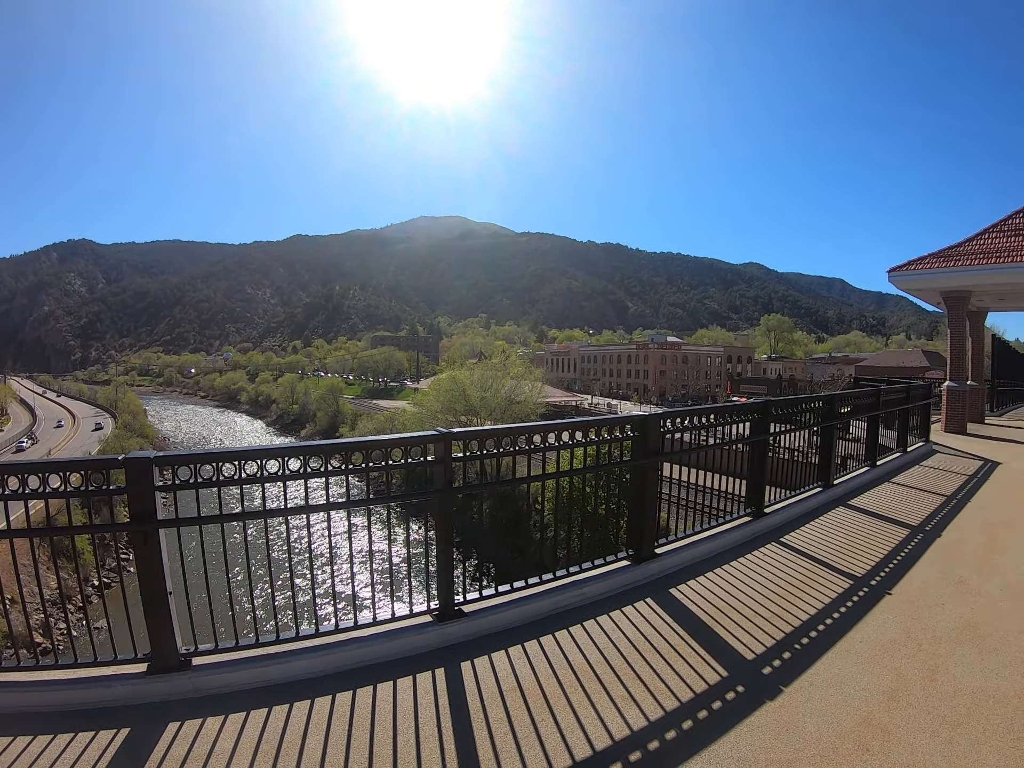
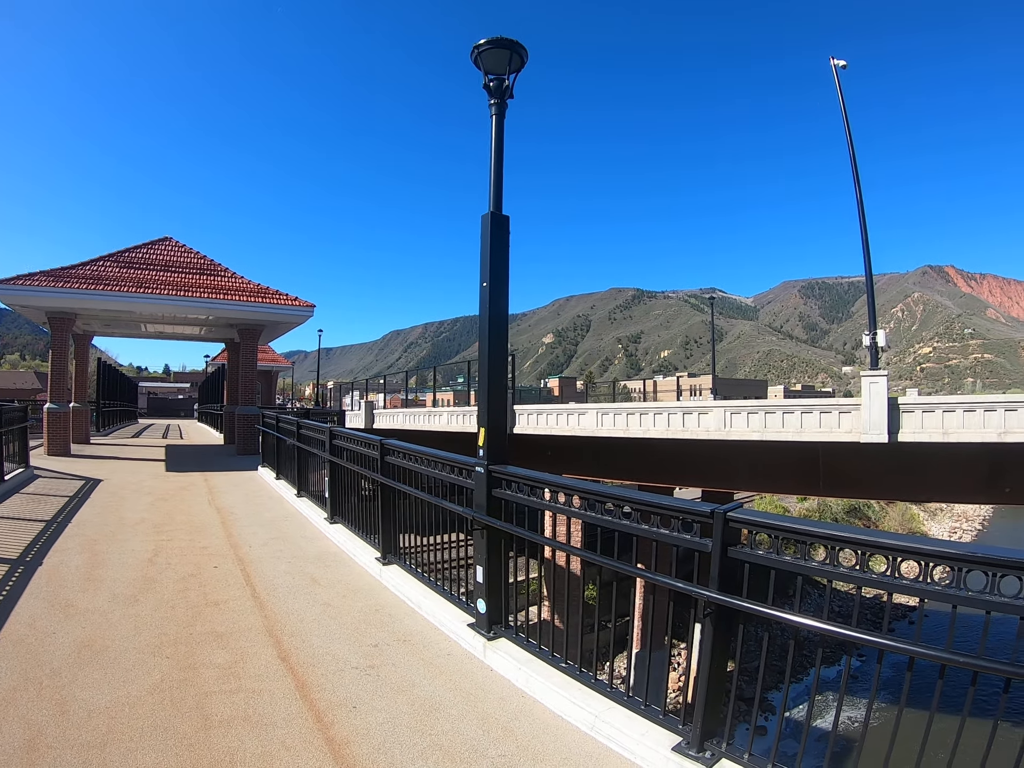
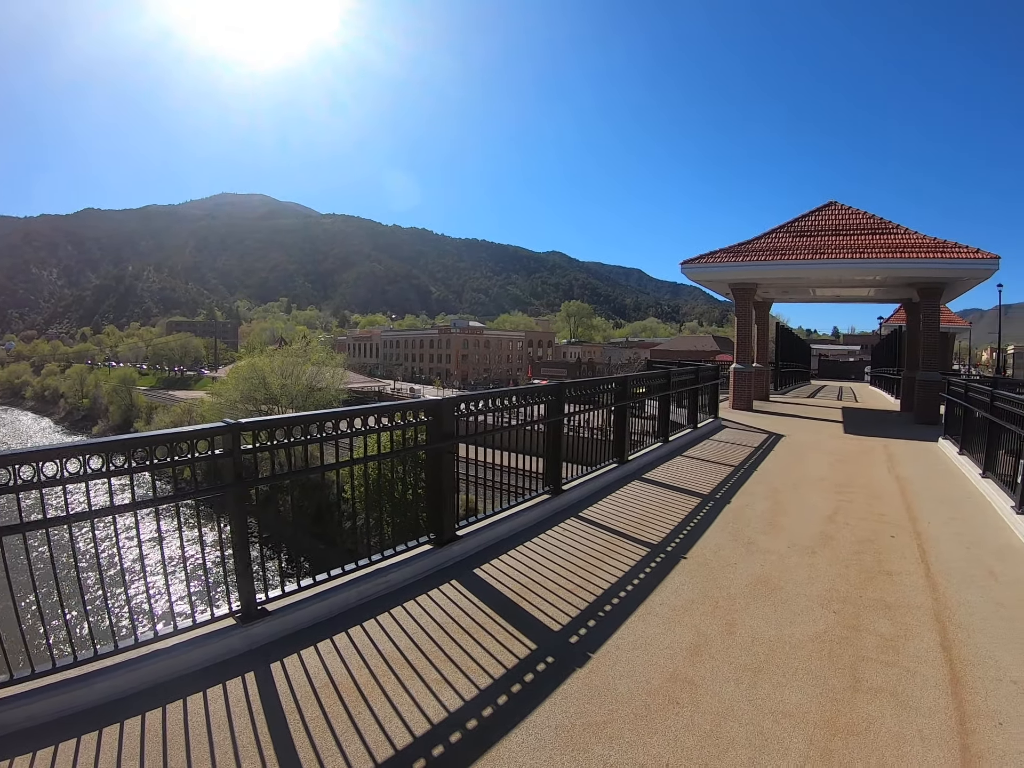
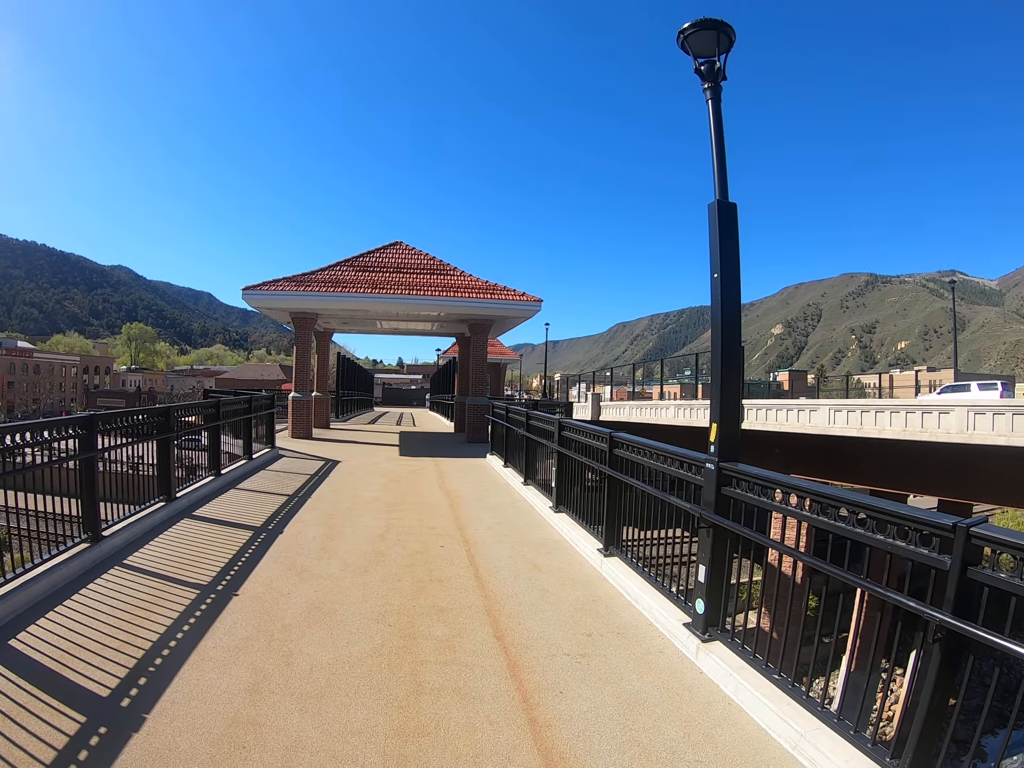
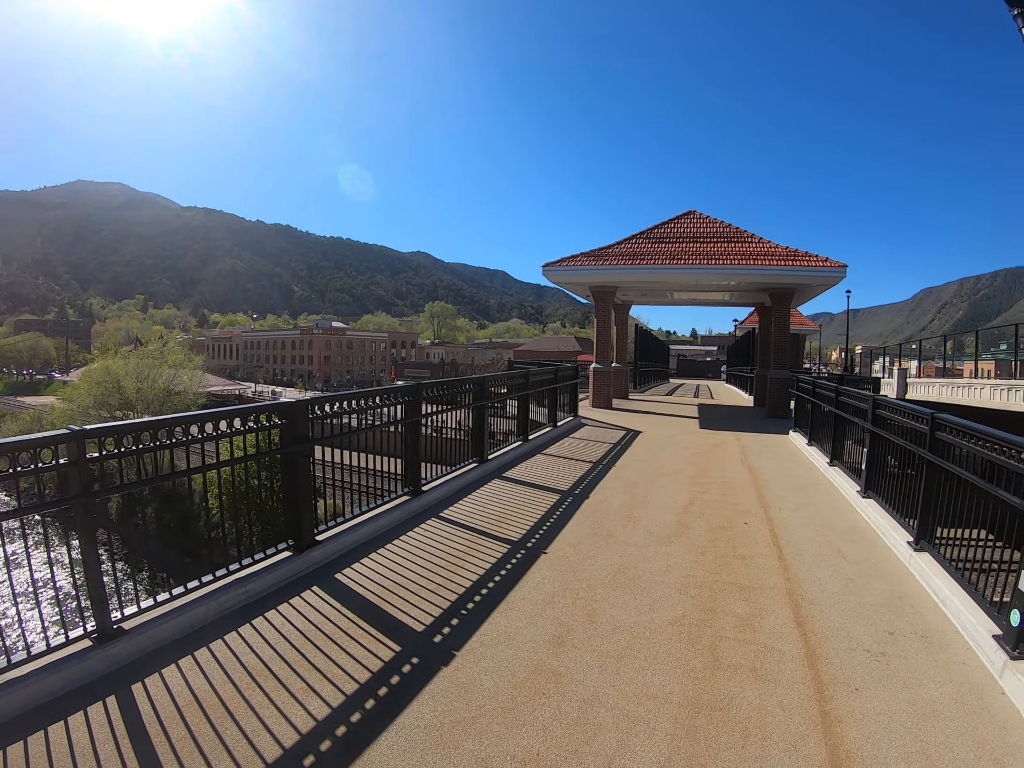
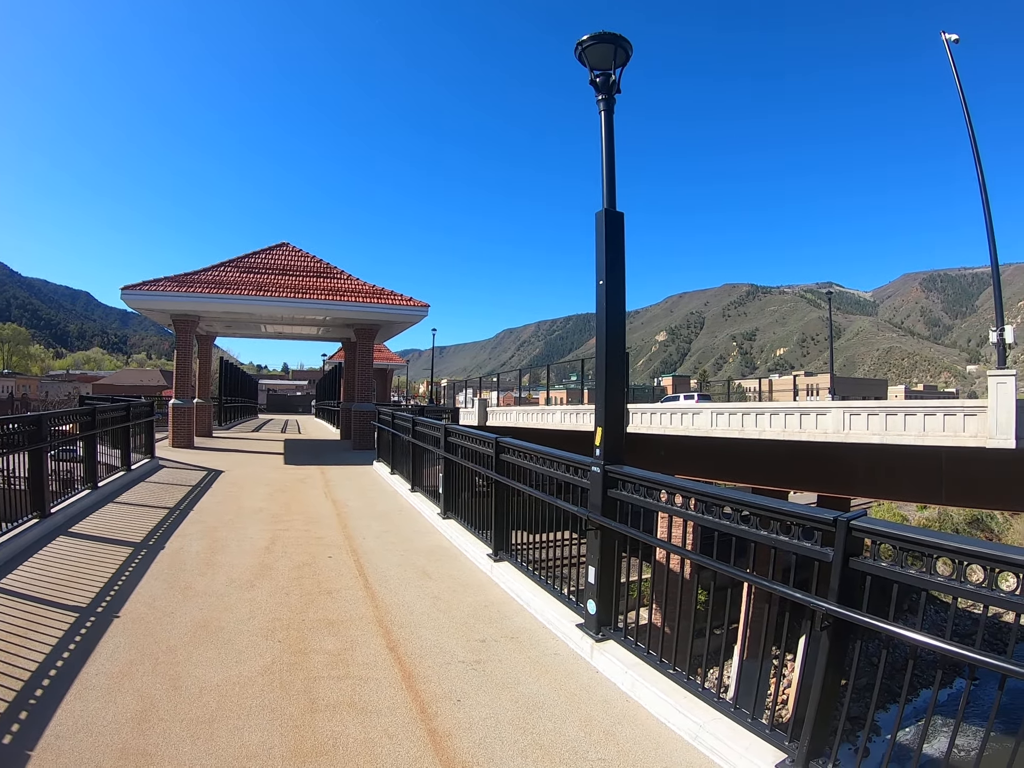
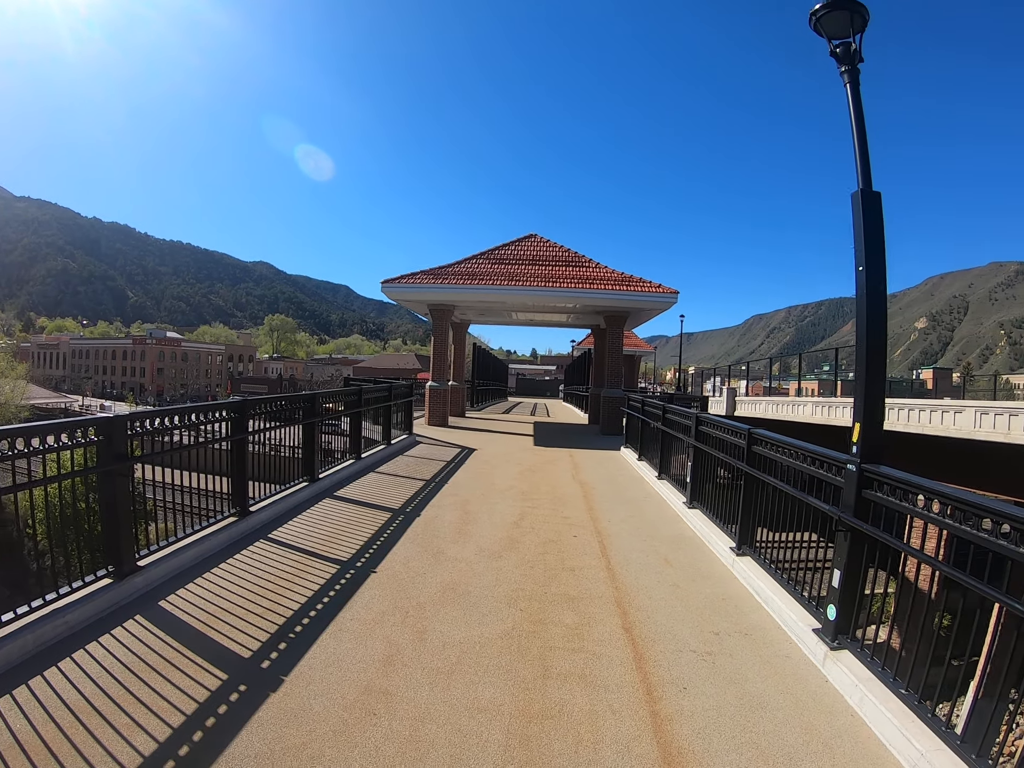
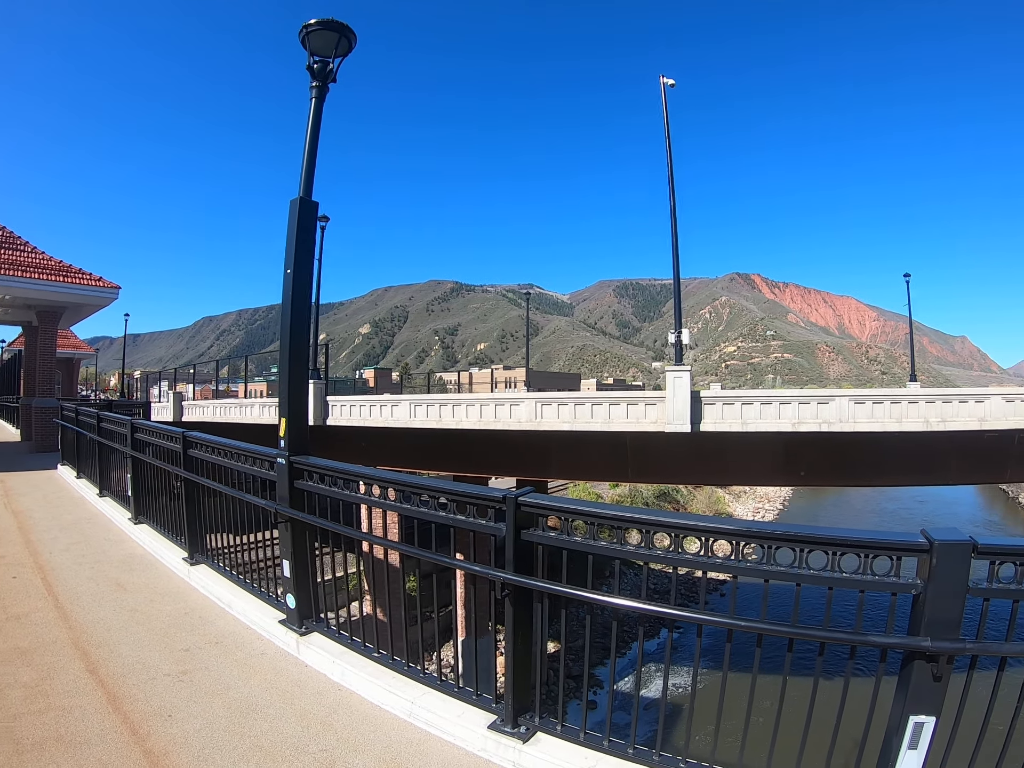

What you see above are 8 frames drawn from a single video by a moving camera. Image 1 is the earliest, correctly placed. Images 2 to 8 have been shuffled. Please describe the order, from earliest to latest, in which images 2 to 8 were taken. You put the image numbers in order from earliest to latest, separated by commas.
3, 5, 7, 4, 6, 2, 8
